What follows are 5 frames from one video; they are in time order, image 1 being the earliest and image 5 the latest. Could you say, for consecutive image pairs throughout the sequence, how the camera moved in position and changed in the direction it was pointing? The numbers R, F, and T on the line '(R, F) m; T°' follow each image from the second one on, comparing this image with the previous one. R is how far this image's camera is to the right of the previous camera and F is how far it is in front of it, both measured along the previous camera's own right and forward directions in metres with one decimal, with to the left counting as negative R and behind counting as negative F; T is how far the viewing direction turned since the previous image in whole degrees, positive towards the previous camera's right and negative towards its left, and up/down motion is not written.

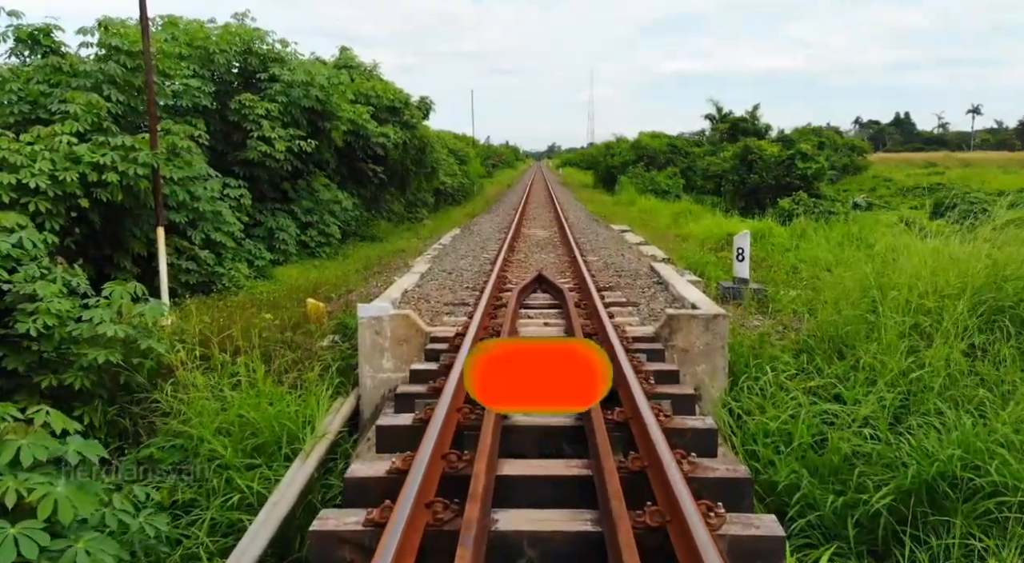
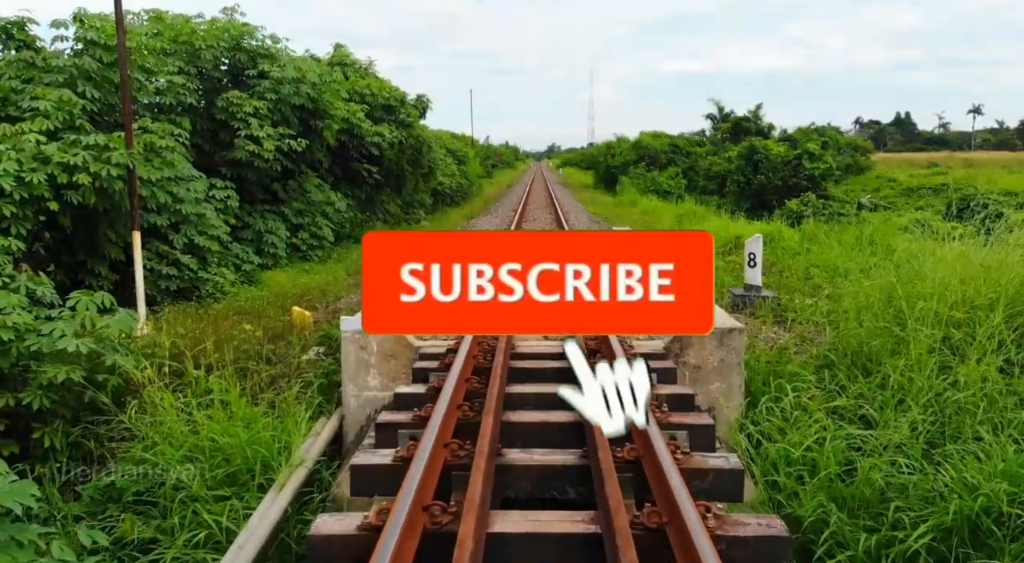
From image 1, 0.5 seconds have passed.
(0.0, +0.5) m; 0°
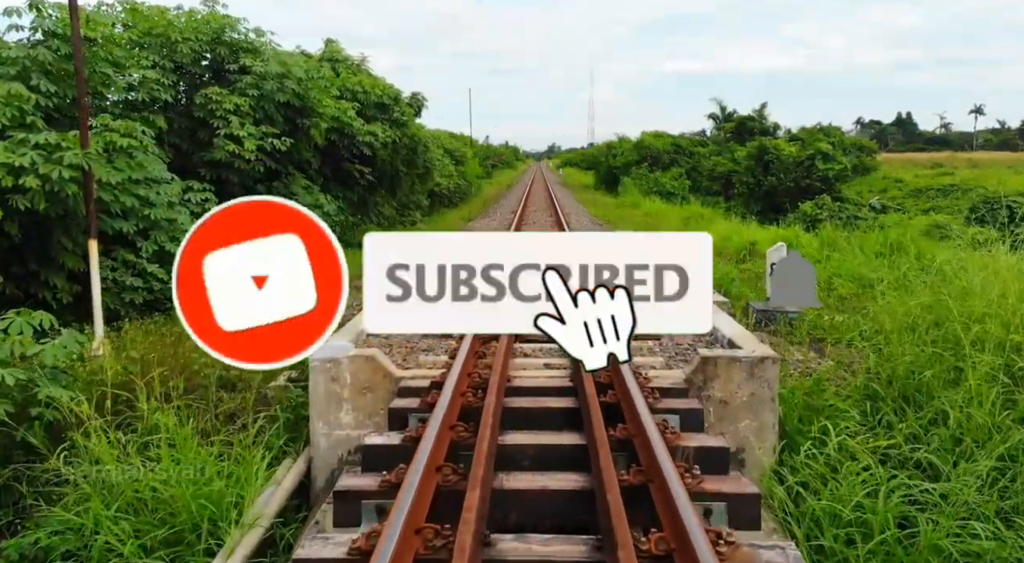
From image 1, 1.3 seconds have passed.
(0.0, +0.8) m; 0°
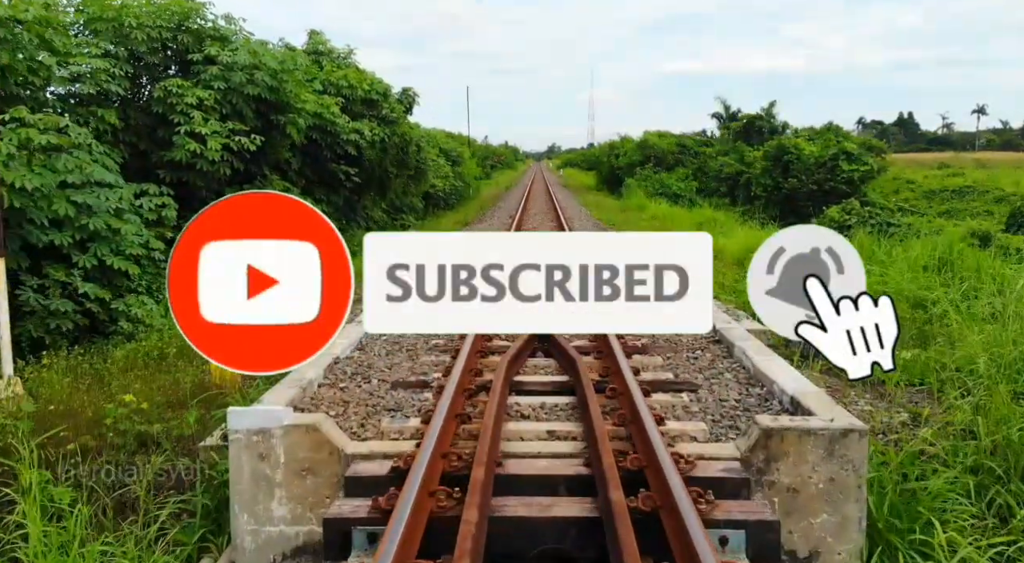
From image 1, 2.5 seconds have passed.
(0.0, +1.3) m; 0°
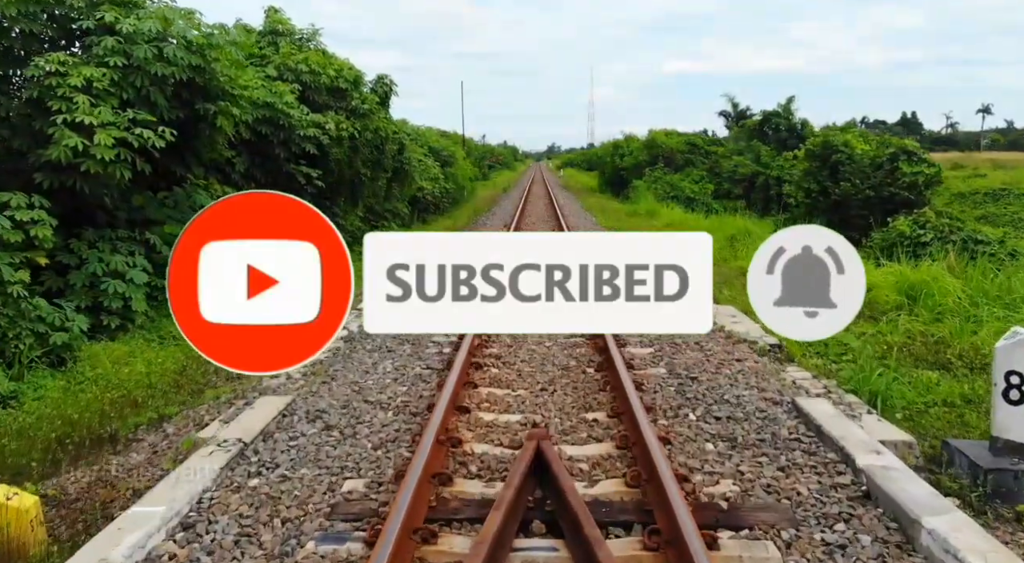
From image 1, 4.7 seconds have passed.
(+0.1, +2.5) m; 0°
